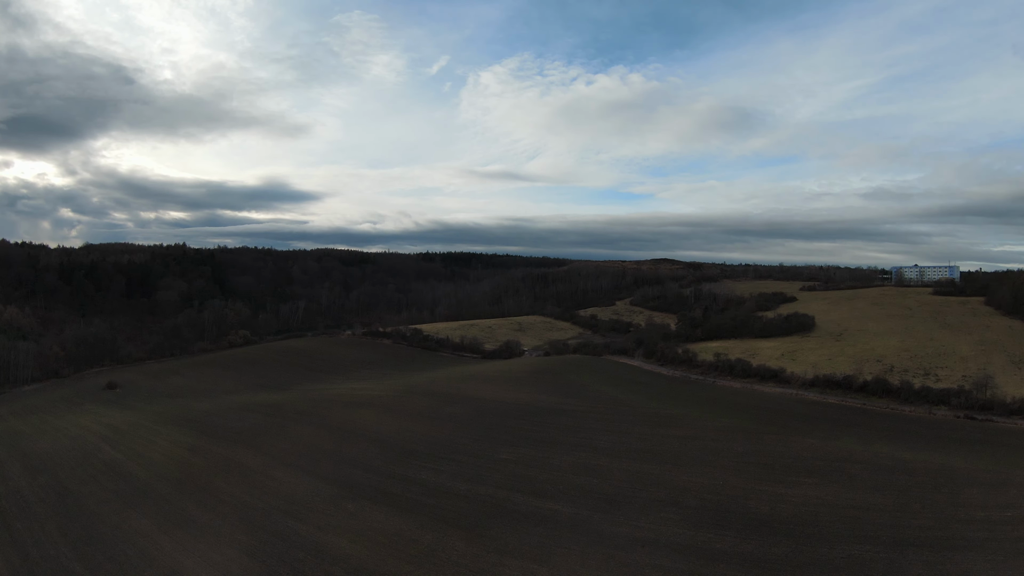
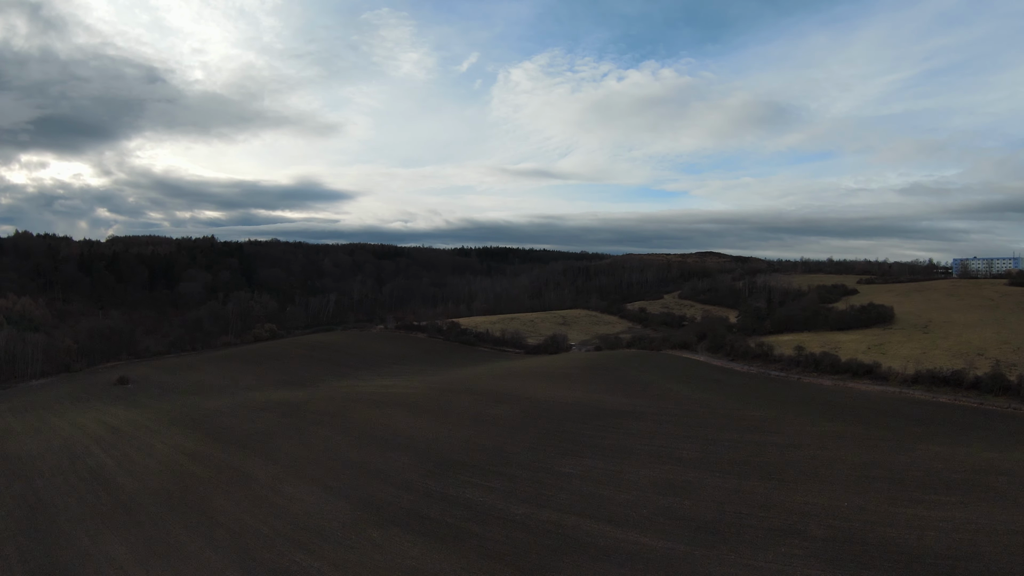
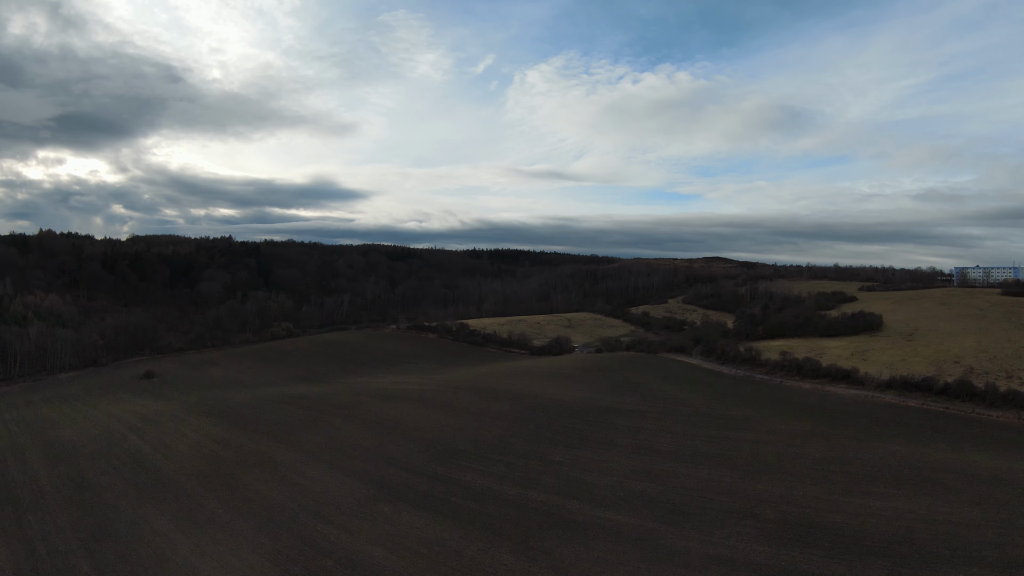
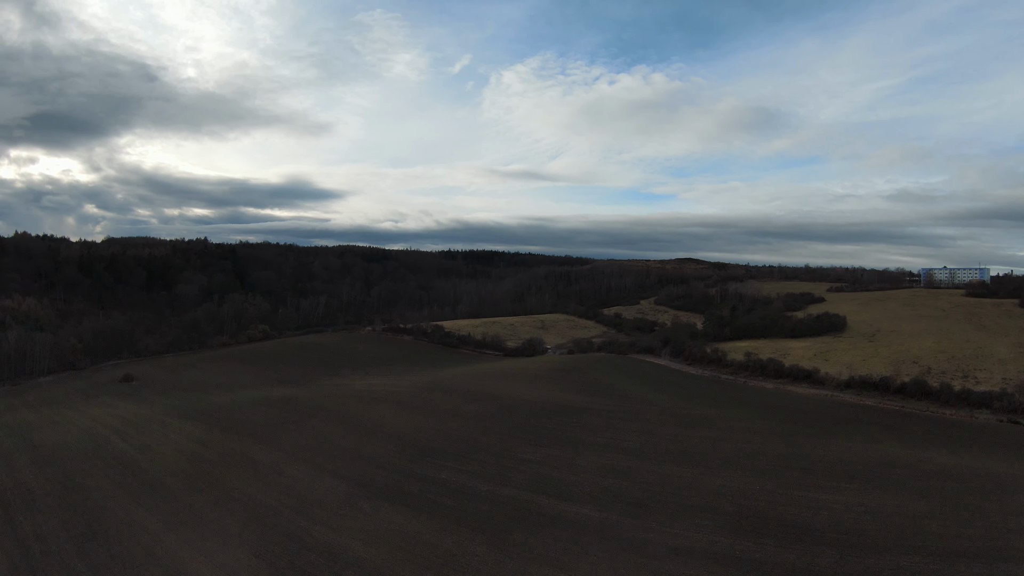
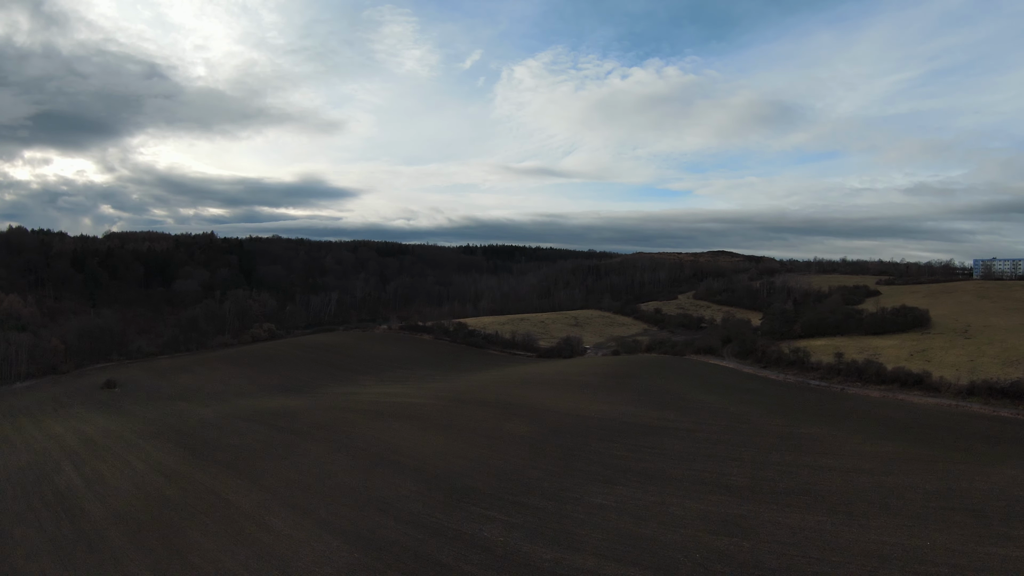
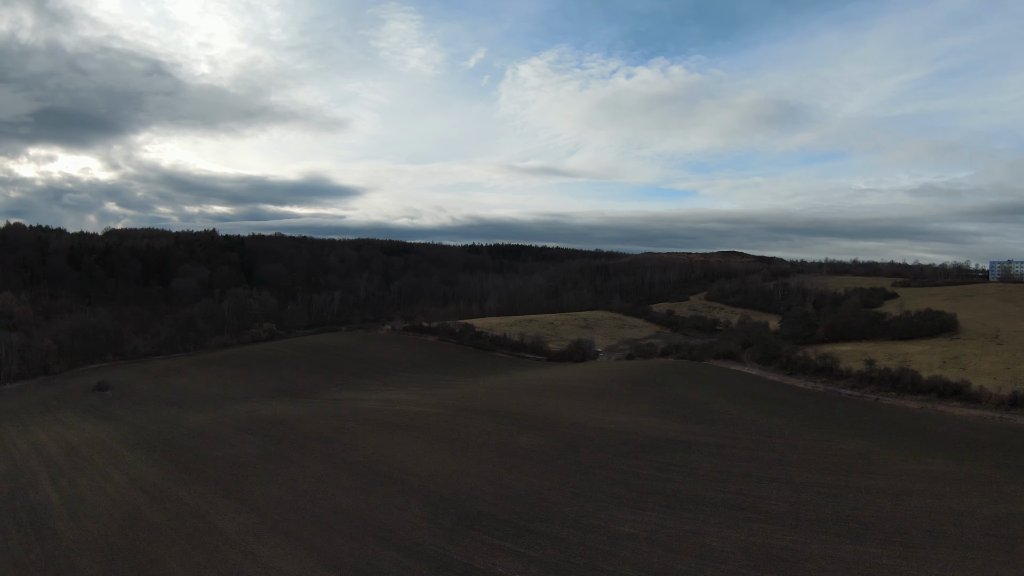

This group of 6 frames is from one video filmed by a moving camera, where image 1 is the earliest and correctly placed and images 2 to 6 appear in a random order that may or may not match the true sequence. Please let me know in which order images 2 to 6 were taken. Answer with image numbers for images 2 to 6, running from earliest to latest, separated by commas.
4, 3, 2, 5, 6
